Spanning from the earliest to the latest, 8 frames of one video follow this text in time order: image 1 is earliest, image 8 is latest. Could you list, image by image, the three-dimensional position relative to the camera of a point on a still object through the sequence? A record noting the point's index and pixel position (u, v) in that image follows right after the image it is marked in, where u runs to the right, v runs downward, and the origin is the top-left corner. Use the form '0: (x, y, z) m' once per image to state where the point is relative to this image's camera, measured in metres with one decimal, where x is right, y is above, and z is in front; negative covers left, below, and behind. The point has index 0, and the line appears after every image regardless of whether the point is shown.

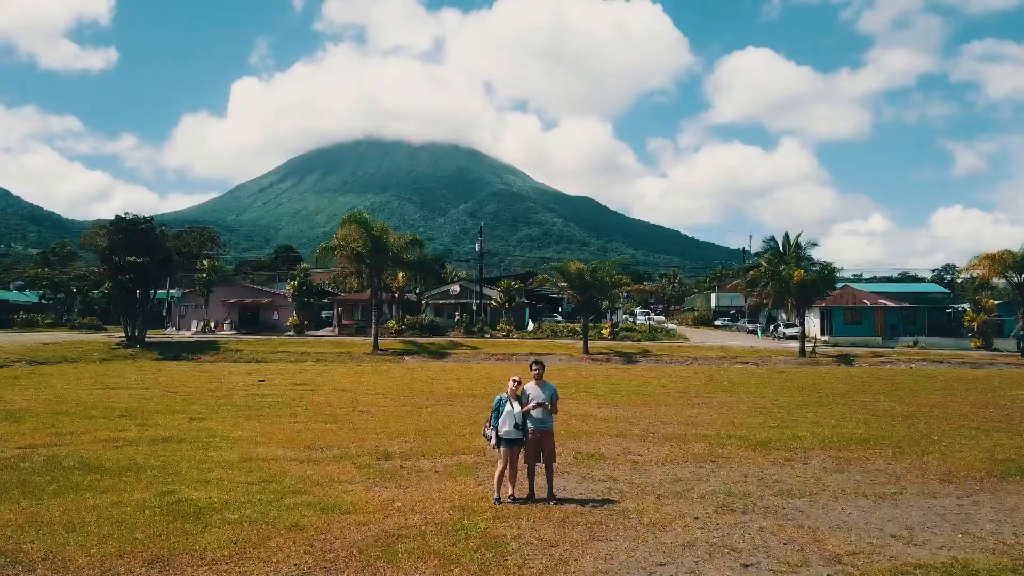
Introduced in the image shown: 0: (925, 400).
0: (+9.6, -2.6, +16.2) m
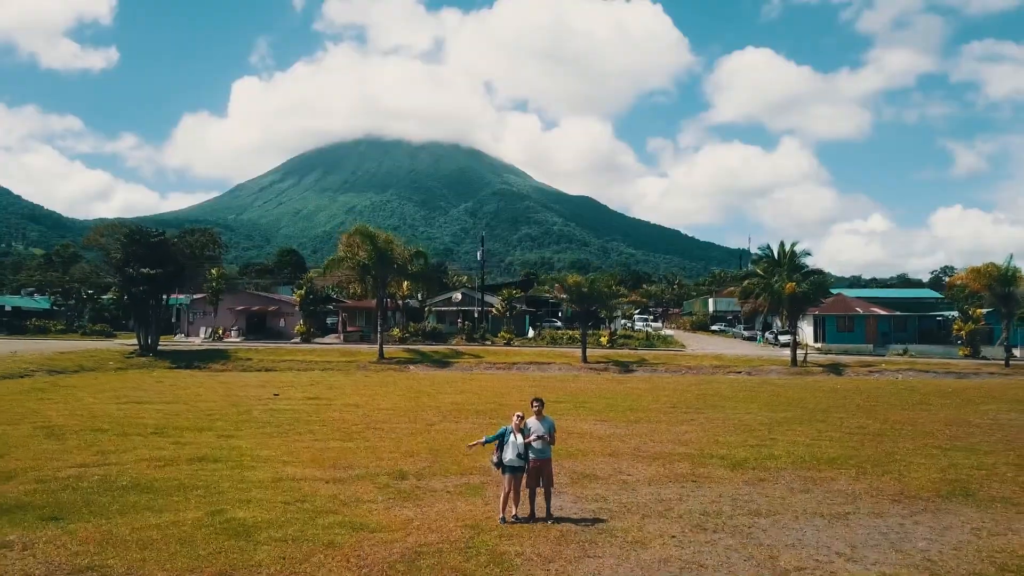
0: (+9.6, -3.2, +17.3) m
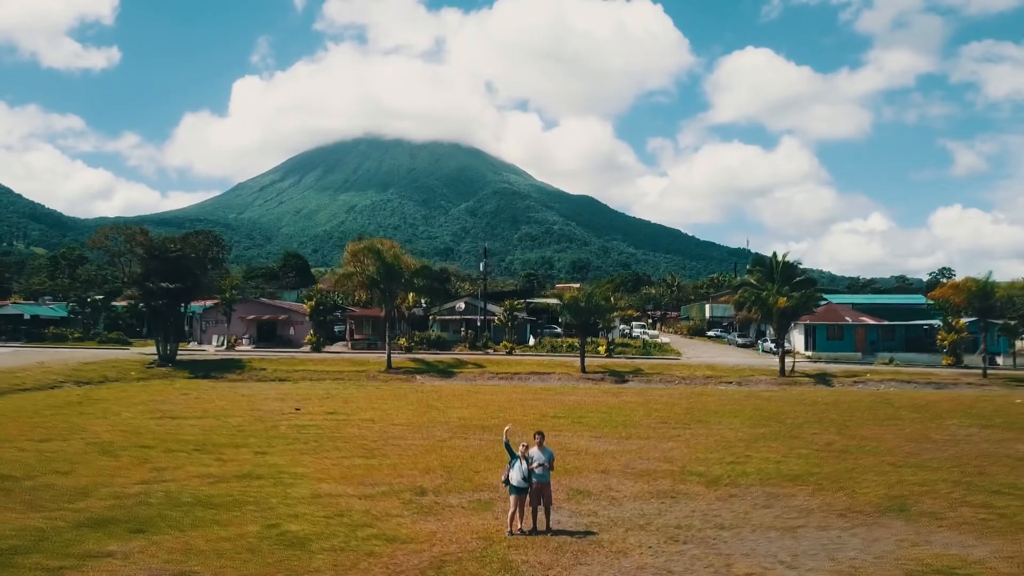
0: (+9.7, -3.9, +19.0) m
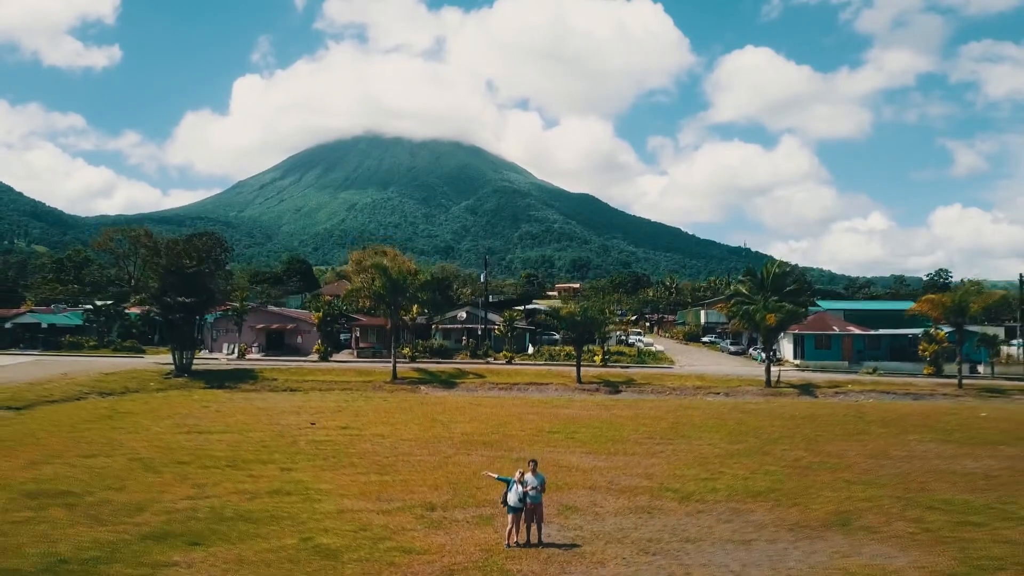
0: (+9.6, -4.8, +20.9) m
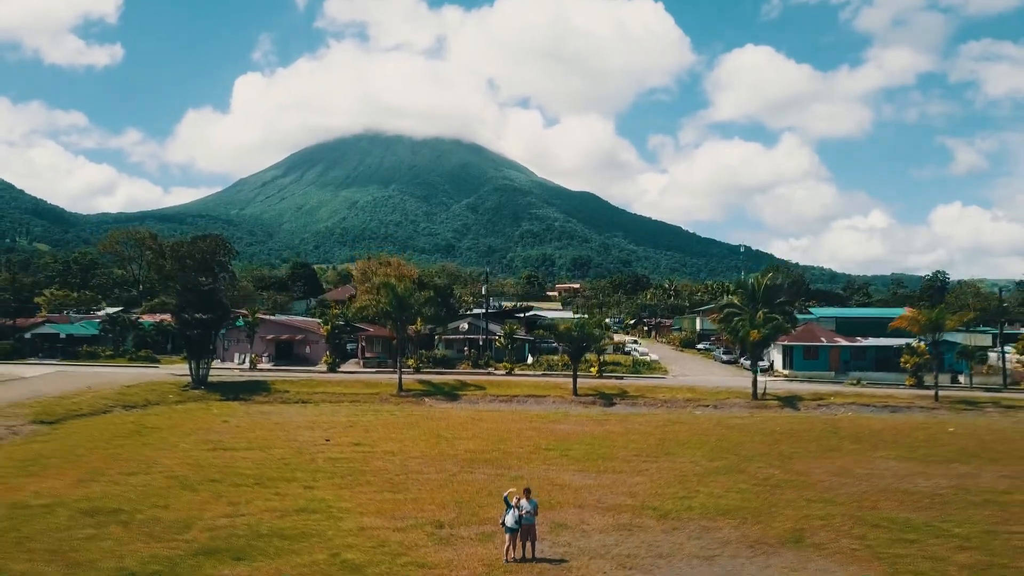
0: (+9.6, -5.8, +23.0) m
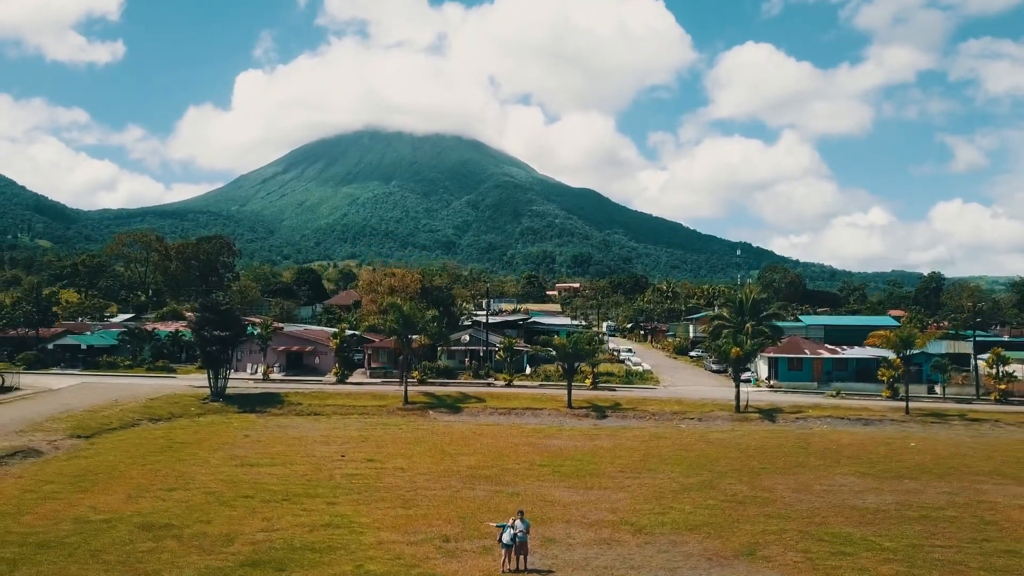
0: (+9.5, -7.1, +25.7) m
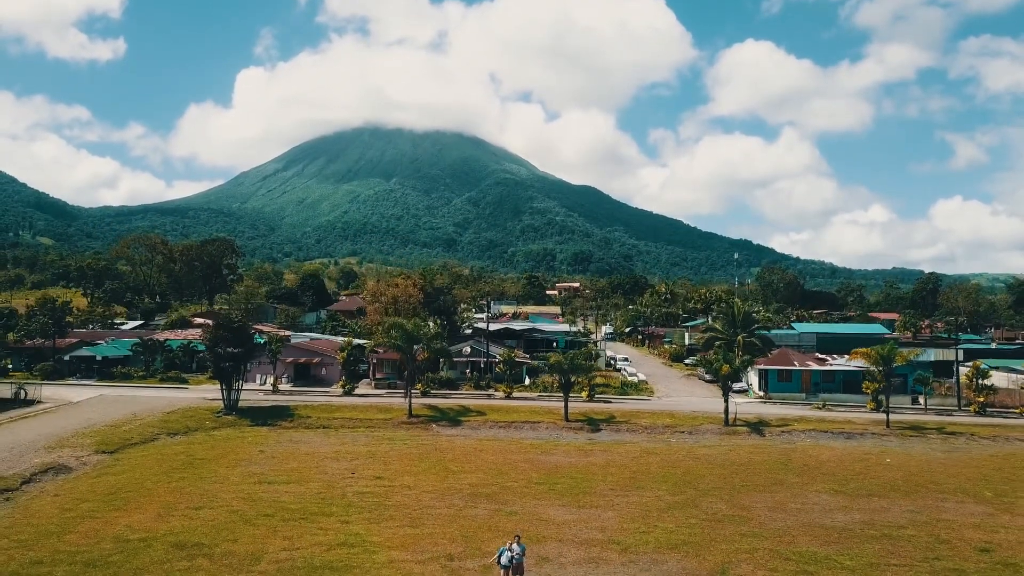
0: (+9.5, -8.4, +27.8) m
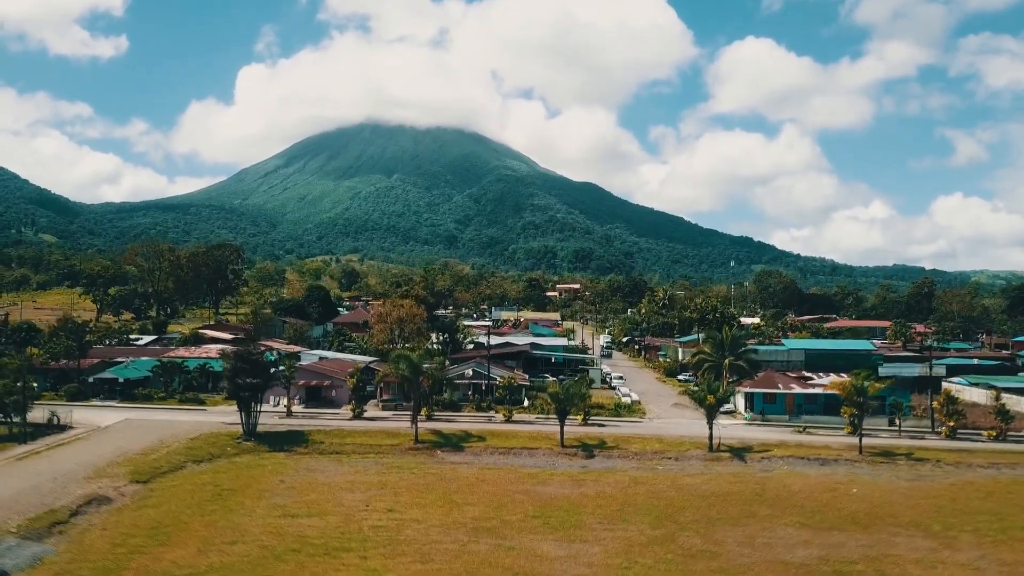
0: (+9.4, -11.0, +31.2) m
